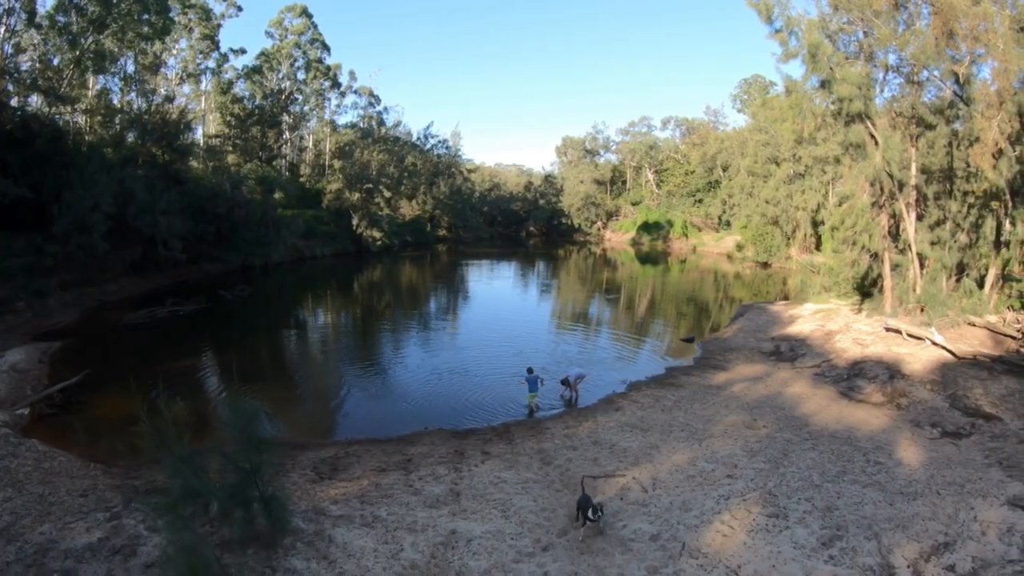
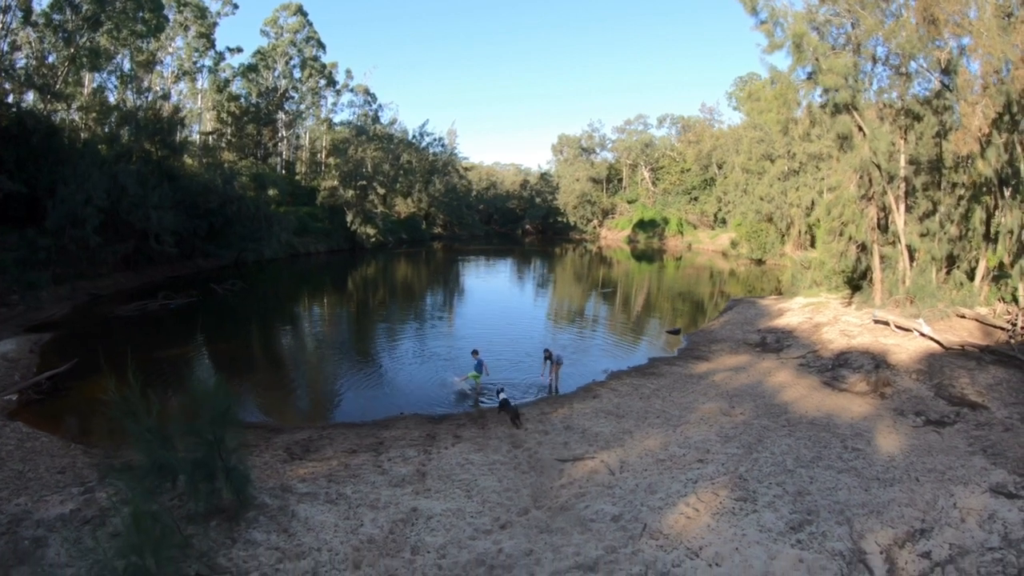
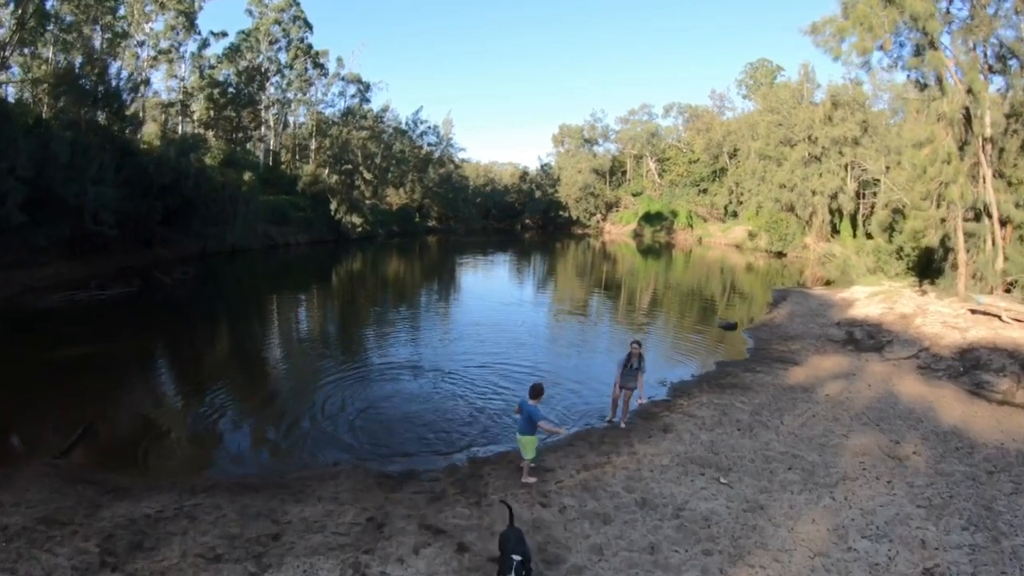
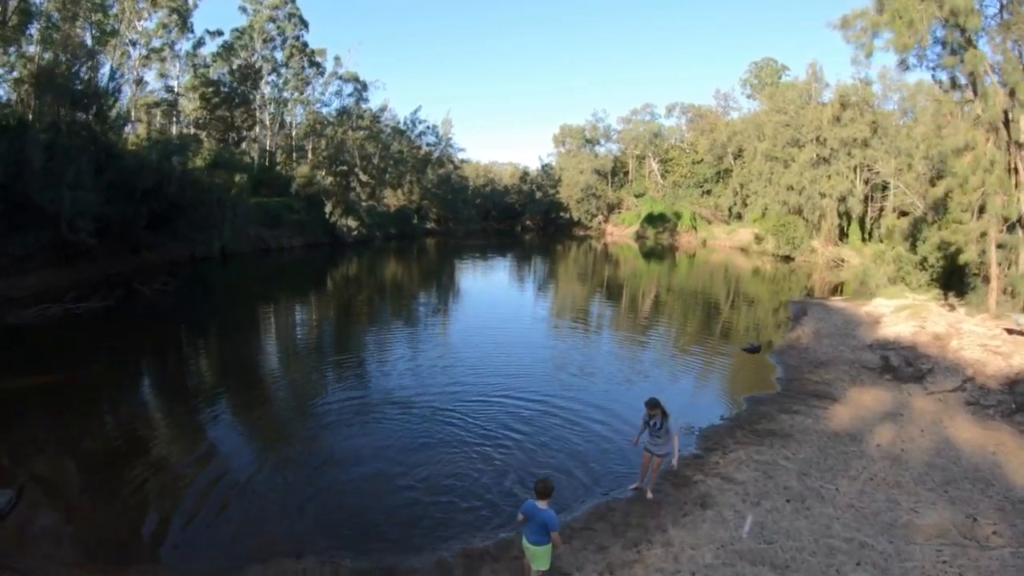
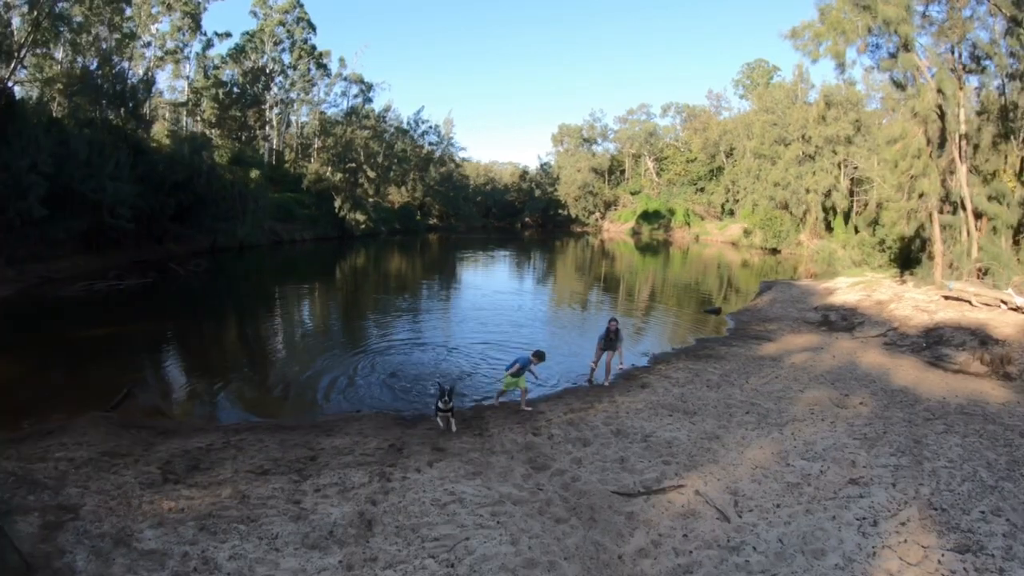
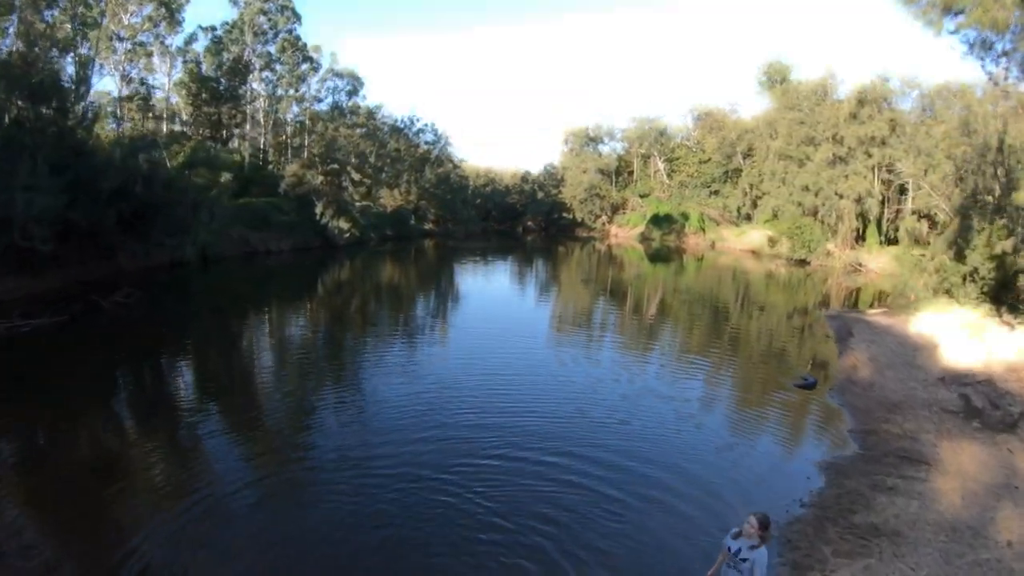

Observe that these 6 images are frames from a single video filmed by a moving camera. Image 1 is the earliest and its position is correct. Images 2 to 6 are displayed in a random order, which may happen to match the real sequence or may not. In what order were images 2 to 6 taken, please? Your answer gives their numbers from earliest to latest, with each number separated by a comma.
2, 5, 3, 4, 6
